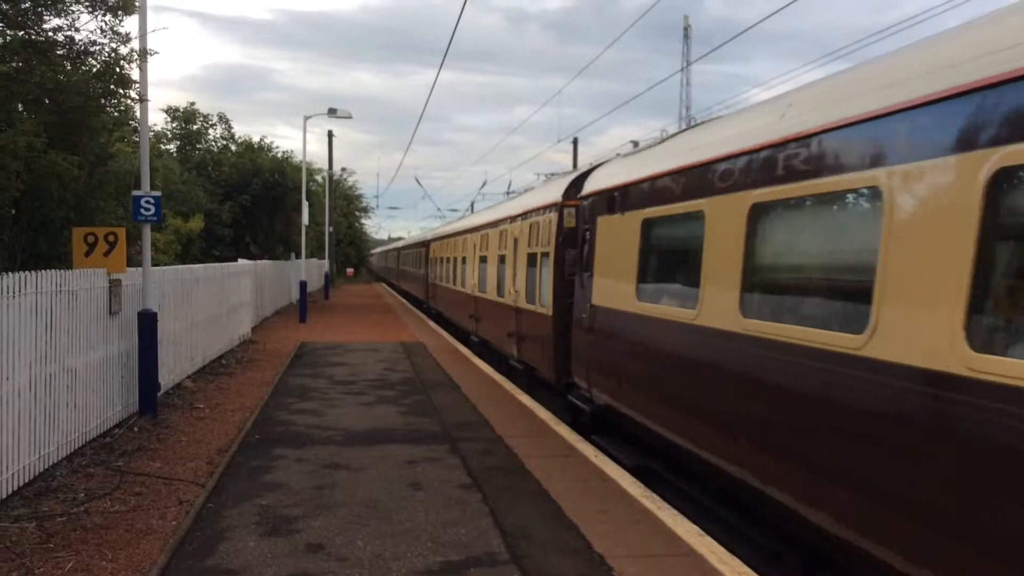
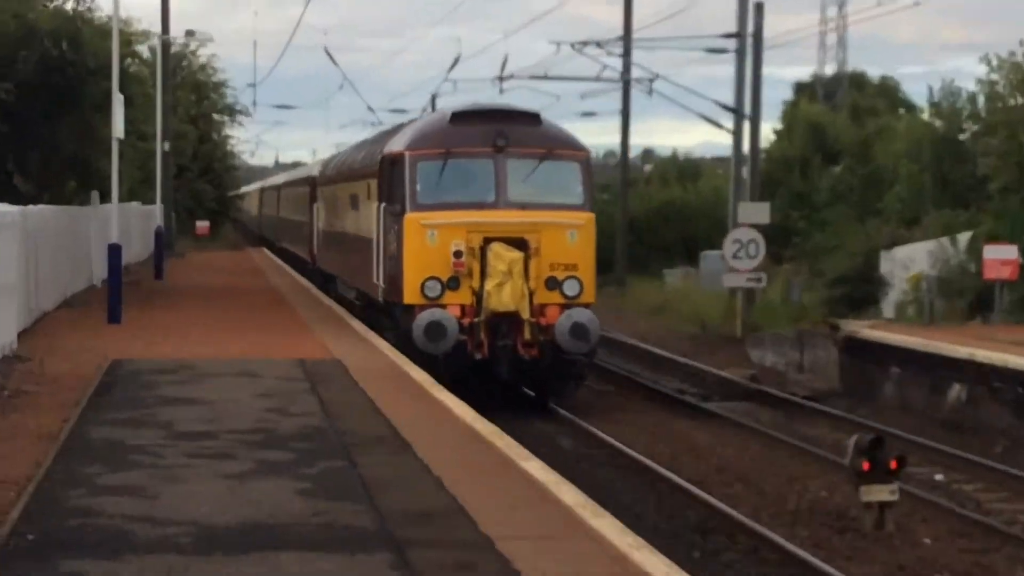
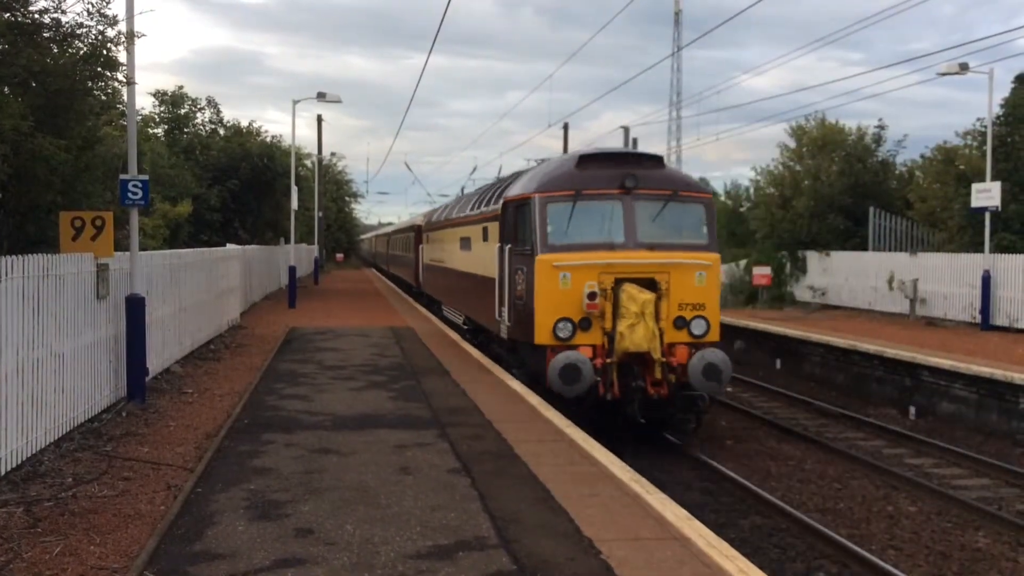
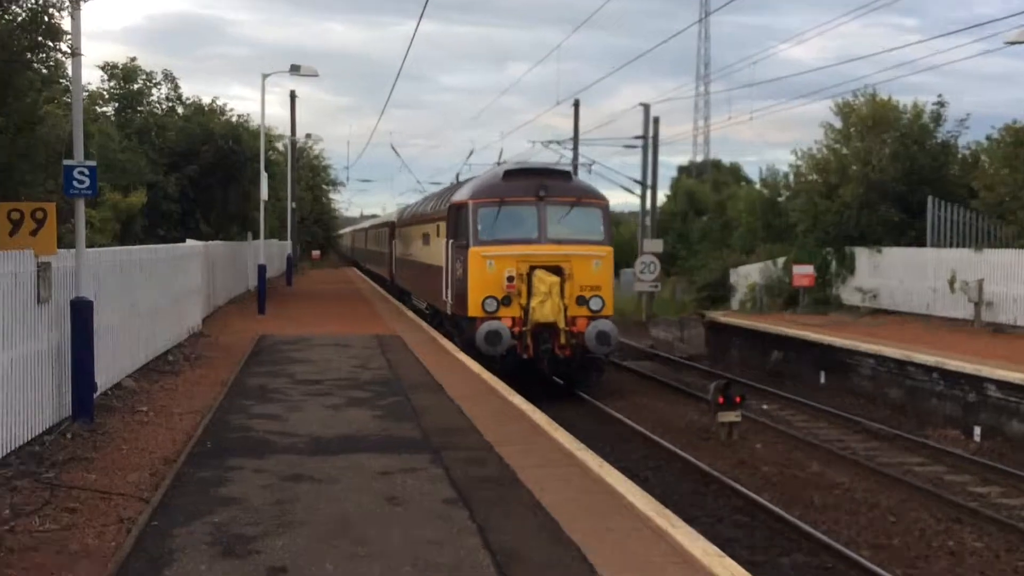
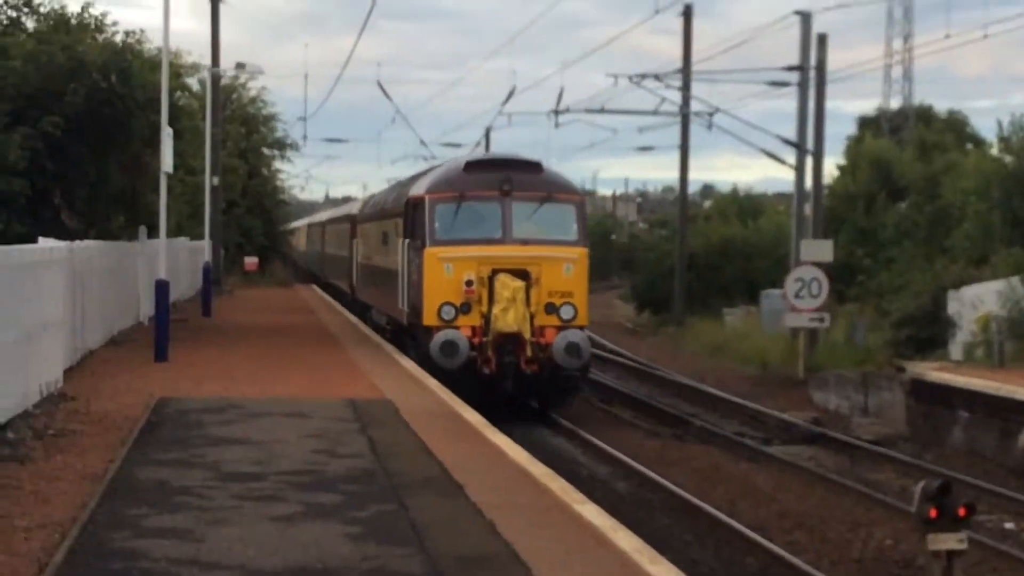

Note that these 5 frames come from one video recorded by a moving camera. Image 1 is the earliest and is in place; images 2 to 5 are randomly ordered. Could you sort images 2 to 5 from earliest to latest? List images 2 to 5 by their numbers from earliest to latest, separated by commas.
3, 4, 2, 5
